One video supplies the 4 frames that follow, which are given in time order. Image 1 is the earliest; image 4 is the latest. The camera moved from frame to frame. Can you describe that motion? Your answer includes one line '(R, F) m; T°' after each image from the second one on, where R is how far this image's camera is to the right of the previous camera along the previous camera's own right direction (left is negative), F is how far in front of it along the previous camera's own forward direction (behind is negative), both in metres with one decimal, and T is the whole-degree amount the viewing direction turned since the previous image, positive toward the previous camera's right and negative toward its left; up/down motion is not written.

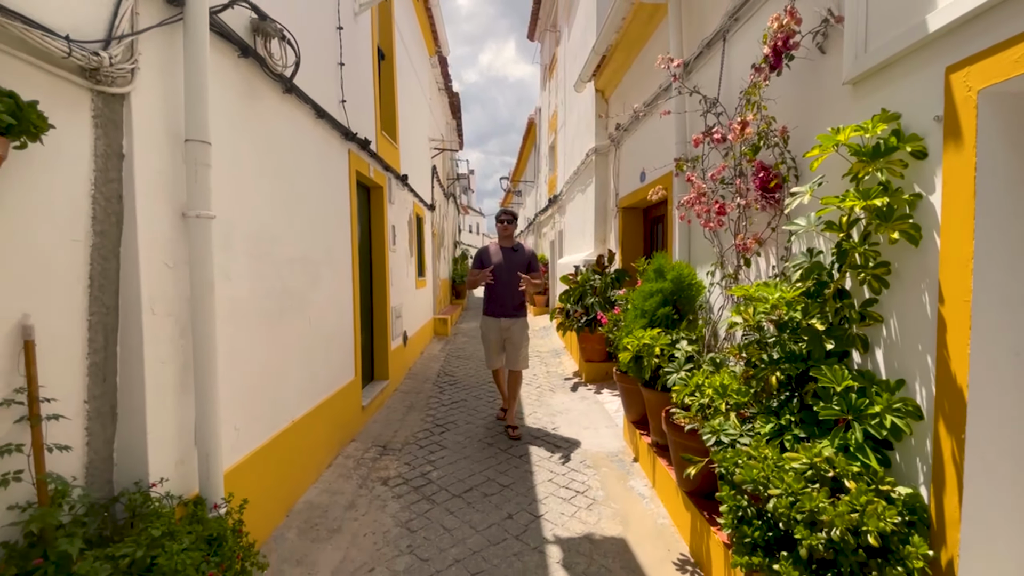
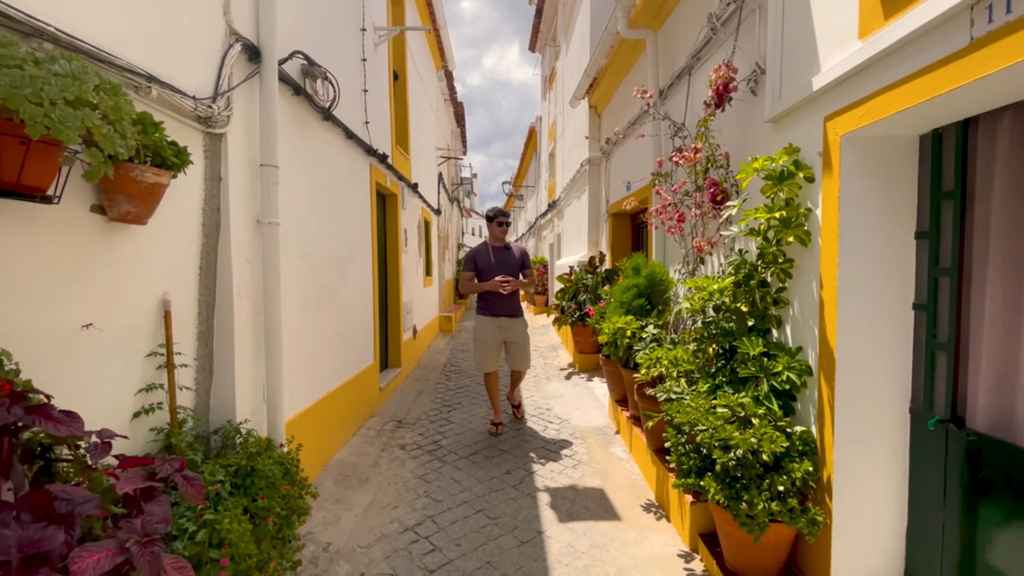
(0.0, -0.6) m; 0°
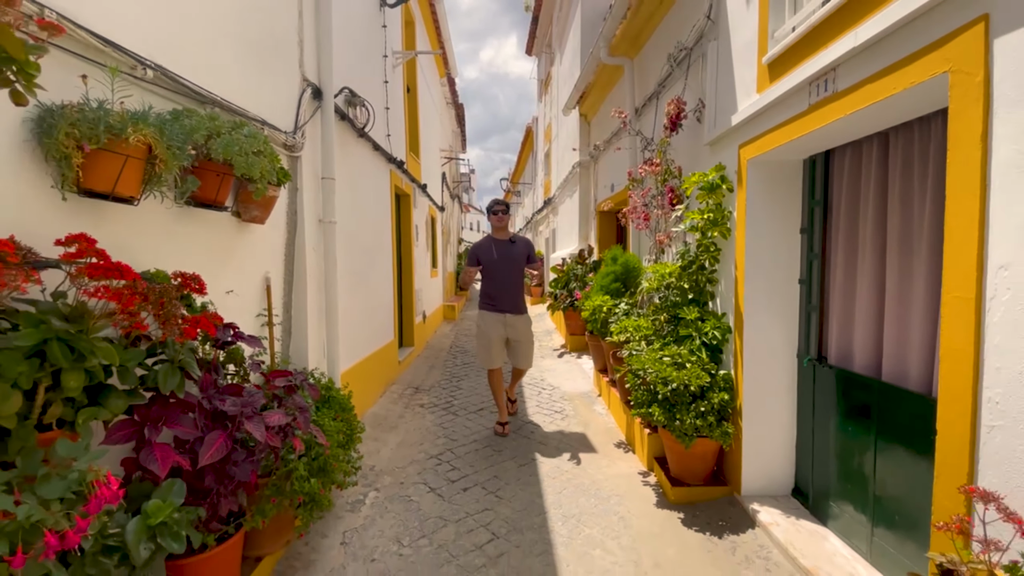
(0.0, -0.8) m; 0°
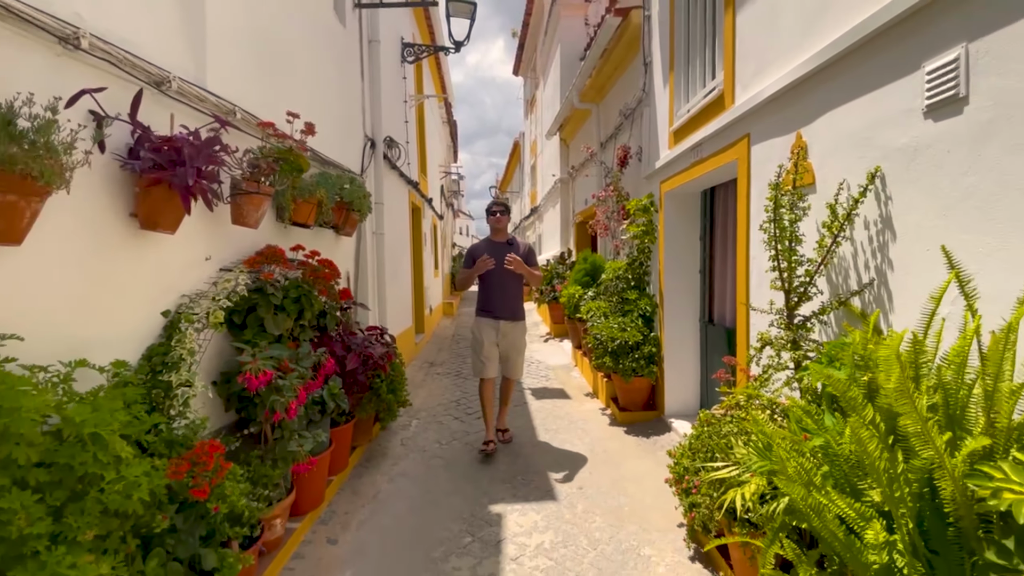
(-0.1, -1.4) m; +2°
